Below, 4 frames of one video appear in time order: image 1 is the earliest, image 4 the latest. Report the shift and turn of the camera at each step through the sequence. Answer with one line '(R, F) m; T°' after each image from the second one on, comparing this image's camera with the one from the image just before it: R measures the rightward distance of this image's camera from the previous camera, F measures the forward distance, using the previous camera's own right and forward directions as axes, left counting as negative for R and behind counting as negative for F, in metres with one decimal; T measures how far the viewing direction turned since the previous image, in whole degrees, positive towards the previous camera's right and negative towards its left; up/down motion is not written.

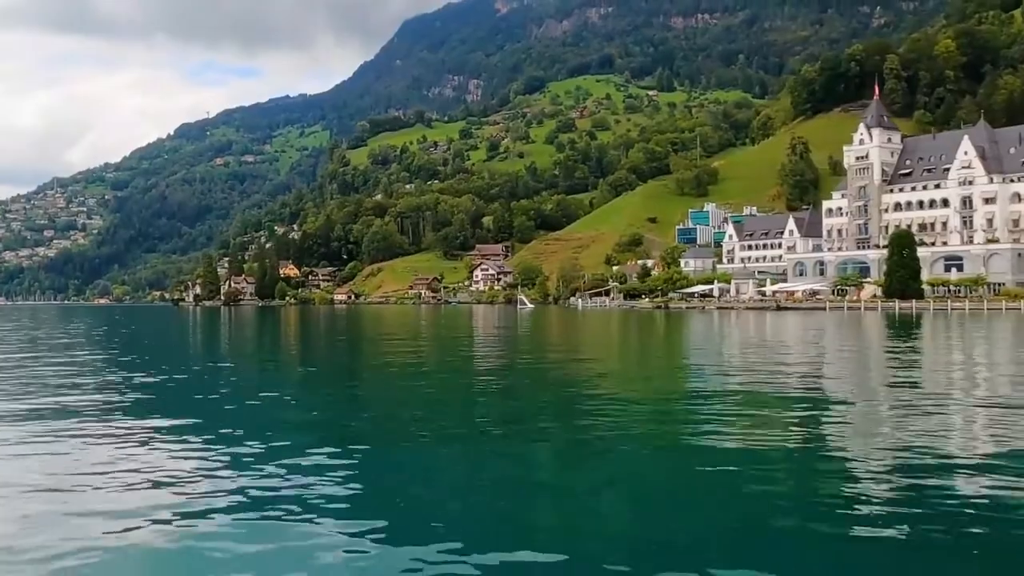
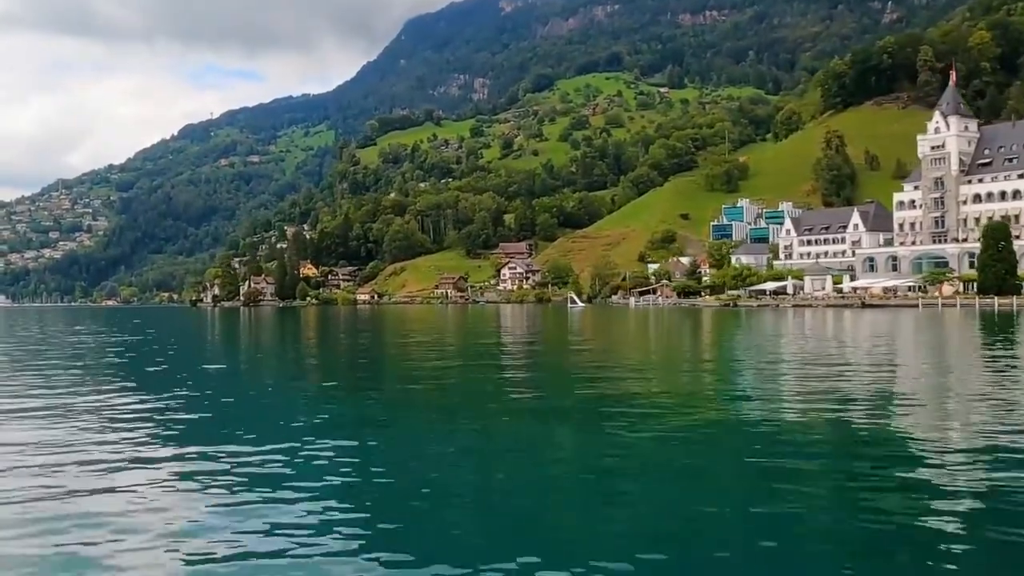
(-4.2, +3.6) m; 0°
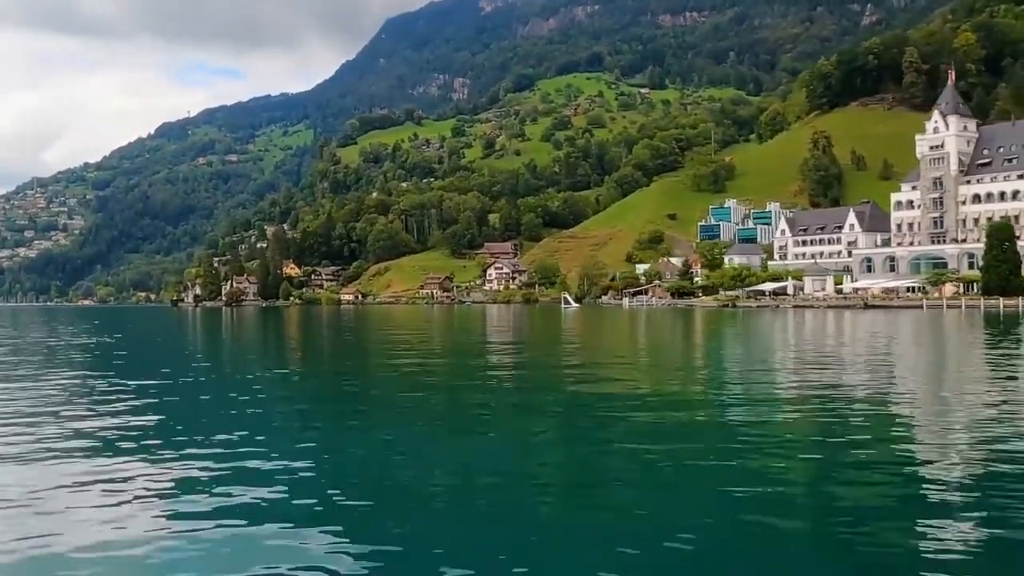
(-1.2, +1.2) m; +1°
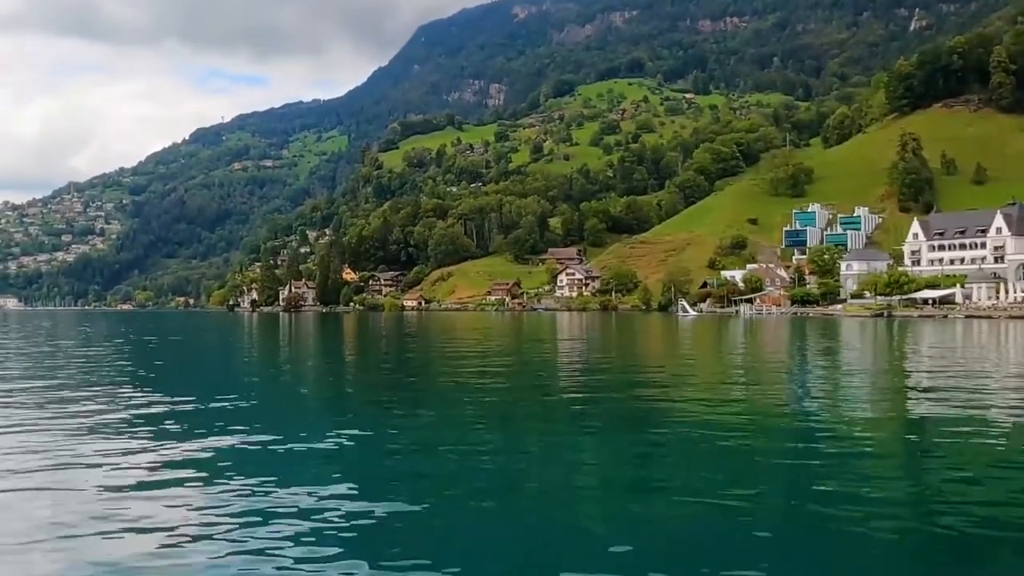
(-6.9, +5.4) m; -2°
